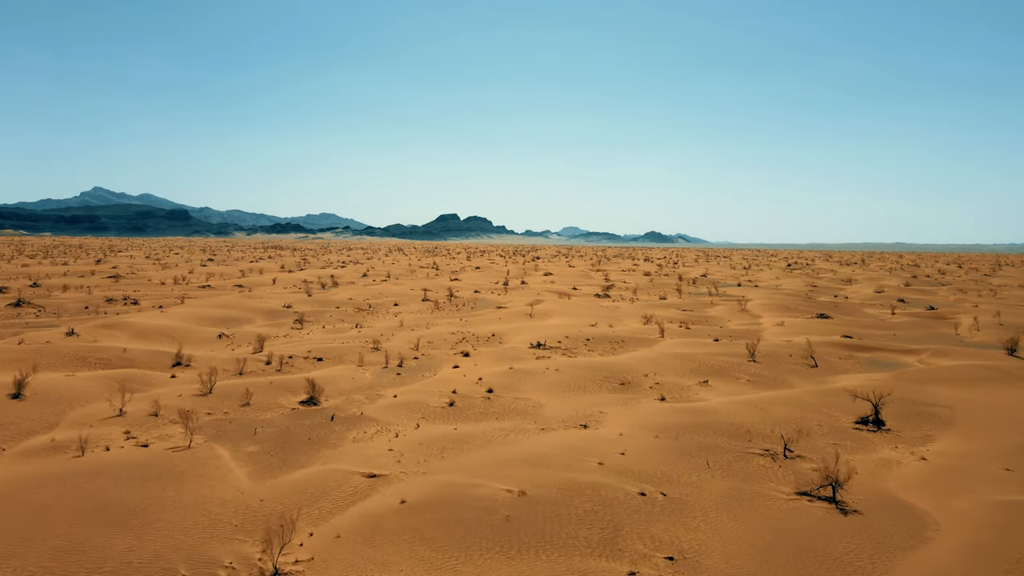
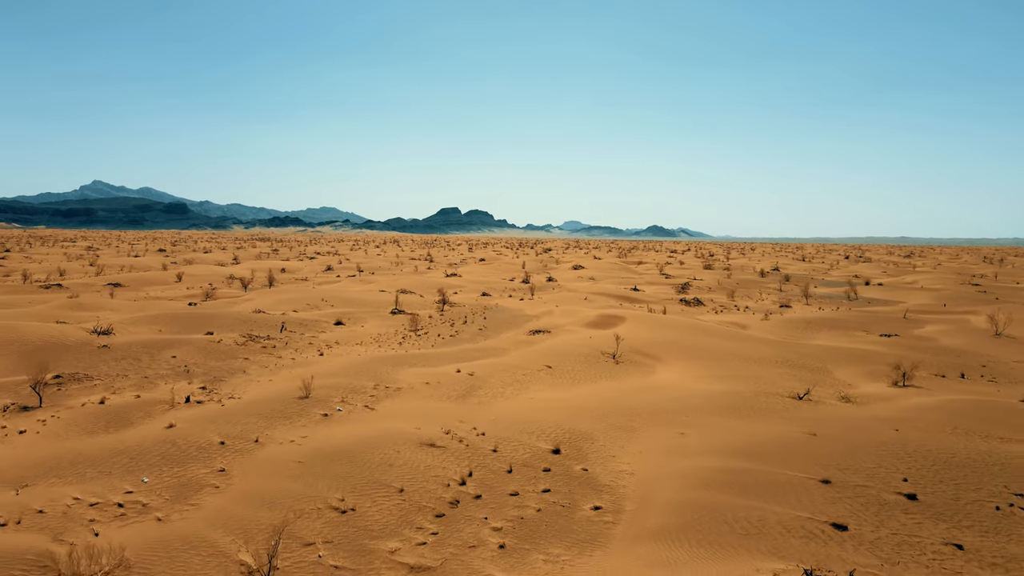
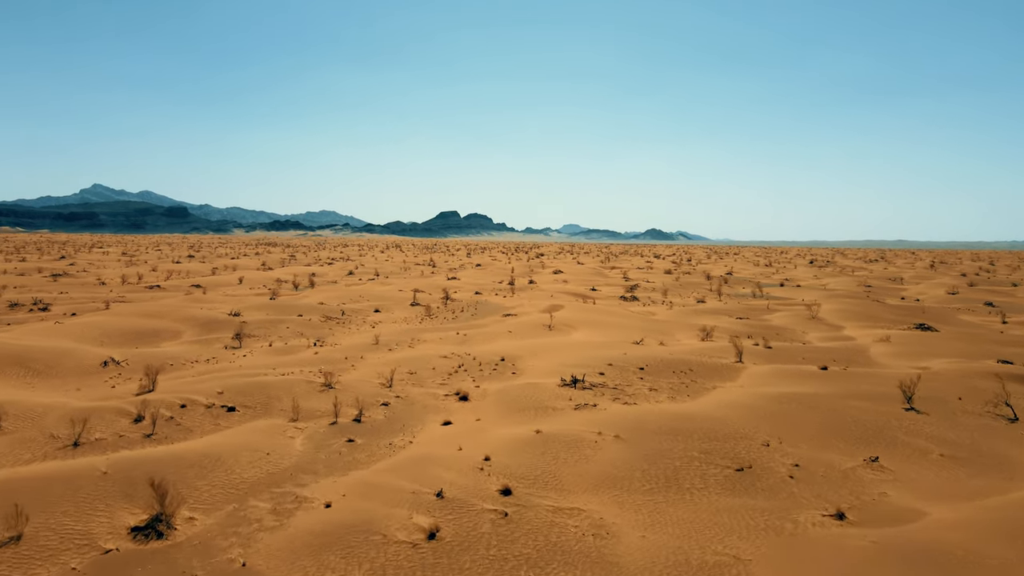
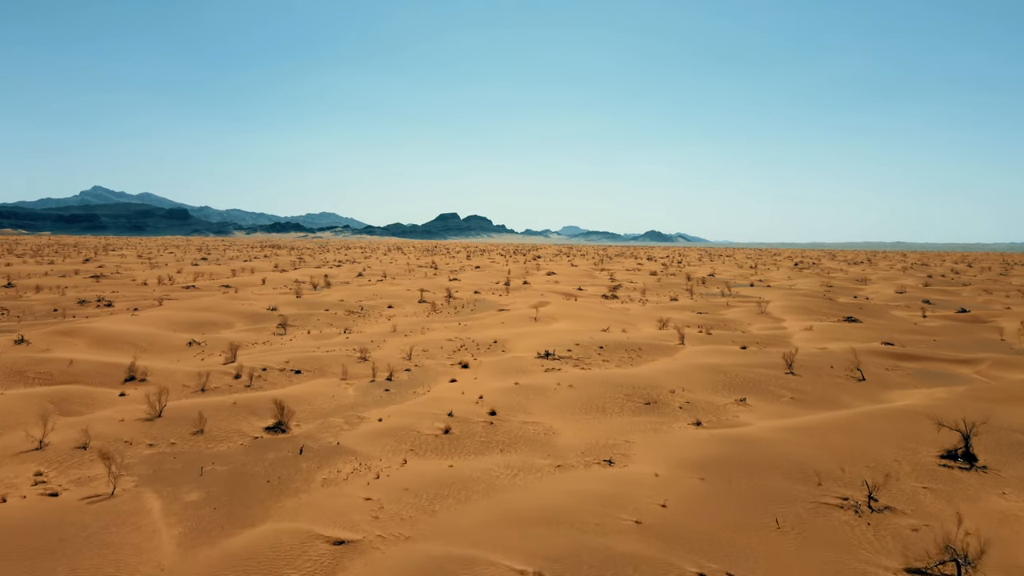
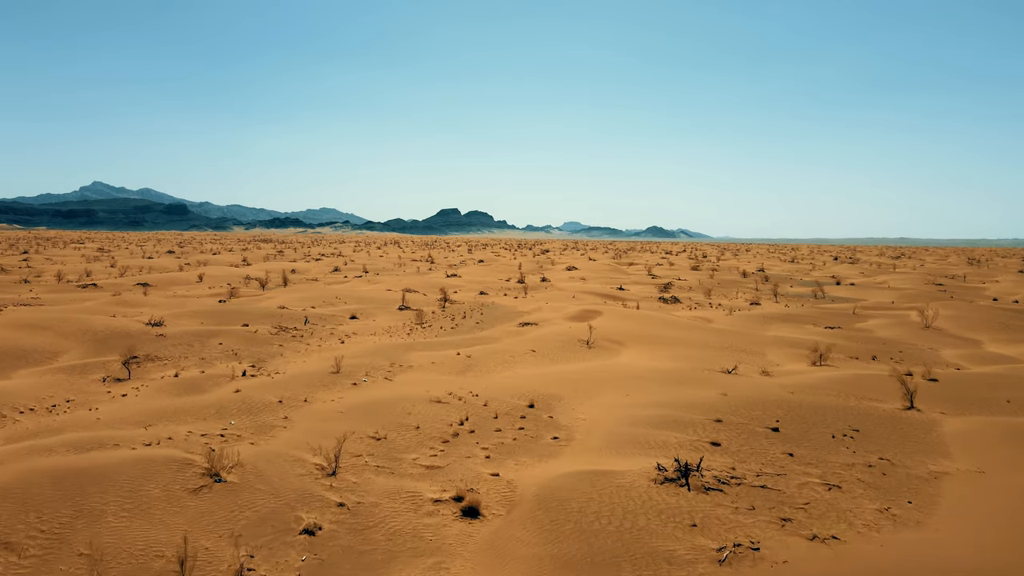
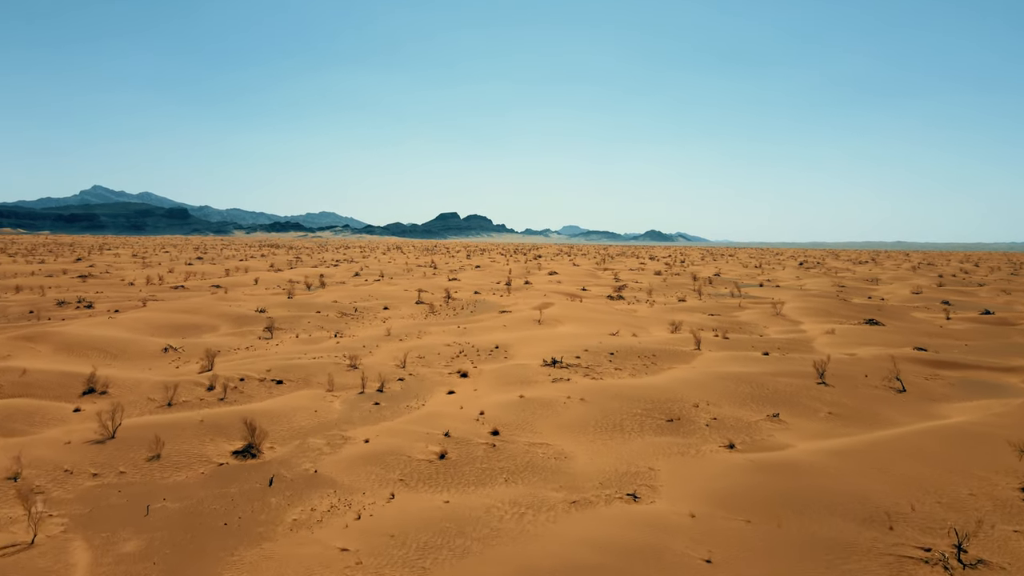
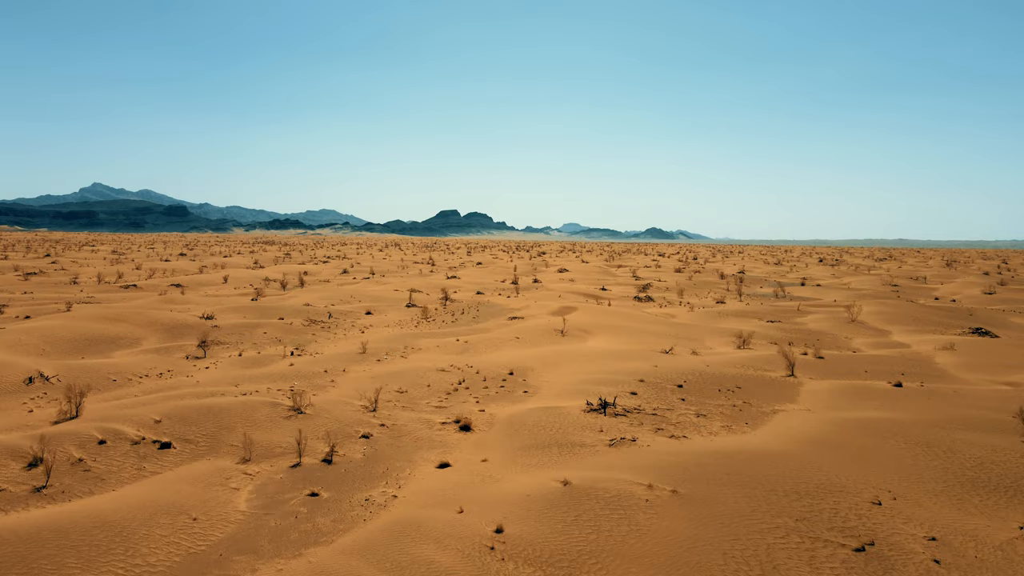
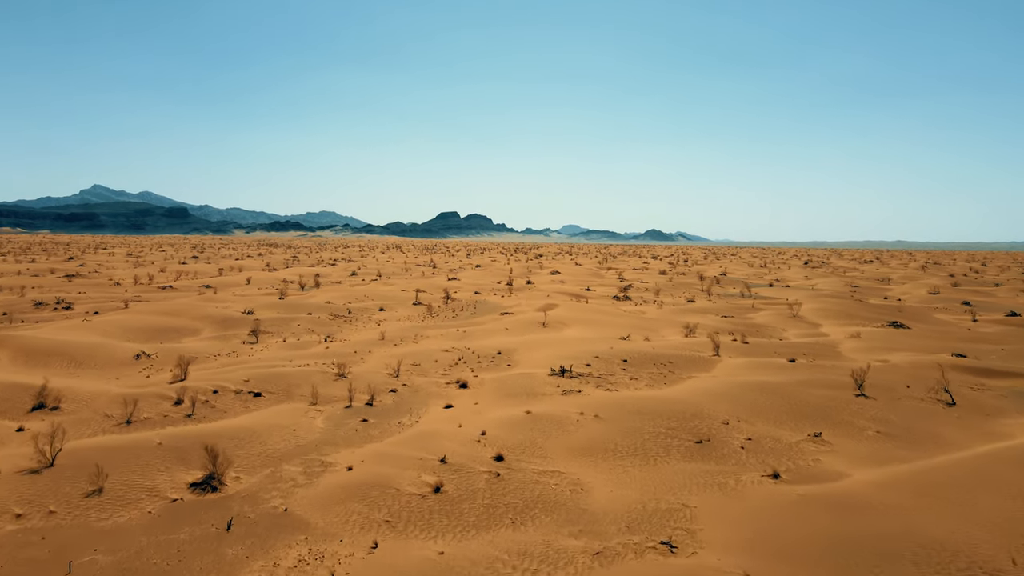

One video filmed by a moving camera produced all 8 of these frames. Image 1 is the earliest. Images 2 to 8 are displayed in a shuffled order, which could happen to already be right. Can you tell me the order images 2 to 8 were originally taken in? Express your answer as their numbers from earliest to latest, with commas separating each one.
4, 6, 8, 3, 7, 5, 2
